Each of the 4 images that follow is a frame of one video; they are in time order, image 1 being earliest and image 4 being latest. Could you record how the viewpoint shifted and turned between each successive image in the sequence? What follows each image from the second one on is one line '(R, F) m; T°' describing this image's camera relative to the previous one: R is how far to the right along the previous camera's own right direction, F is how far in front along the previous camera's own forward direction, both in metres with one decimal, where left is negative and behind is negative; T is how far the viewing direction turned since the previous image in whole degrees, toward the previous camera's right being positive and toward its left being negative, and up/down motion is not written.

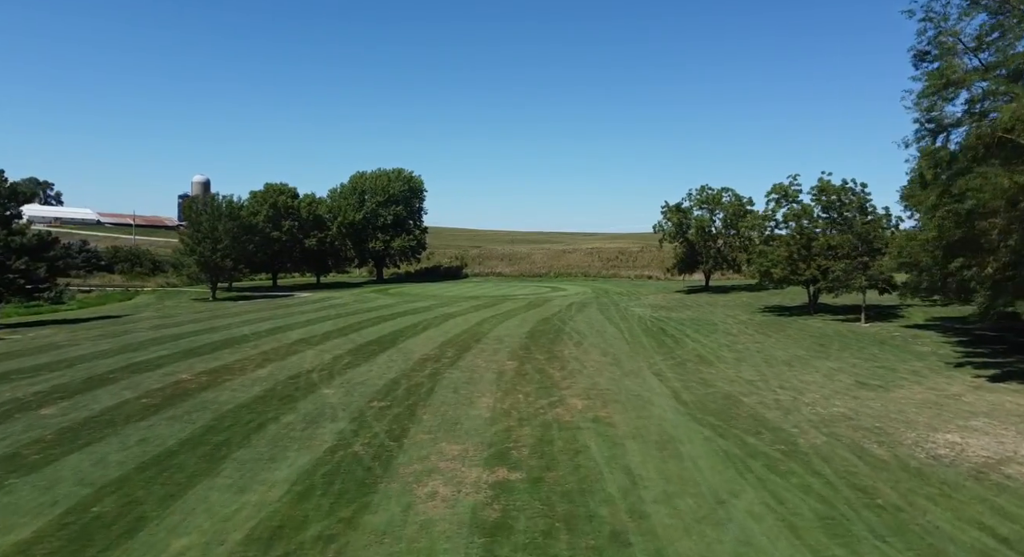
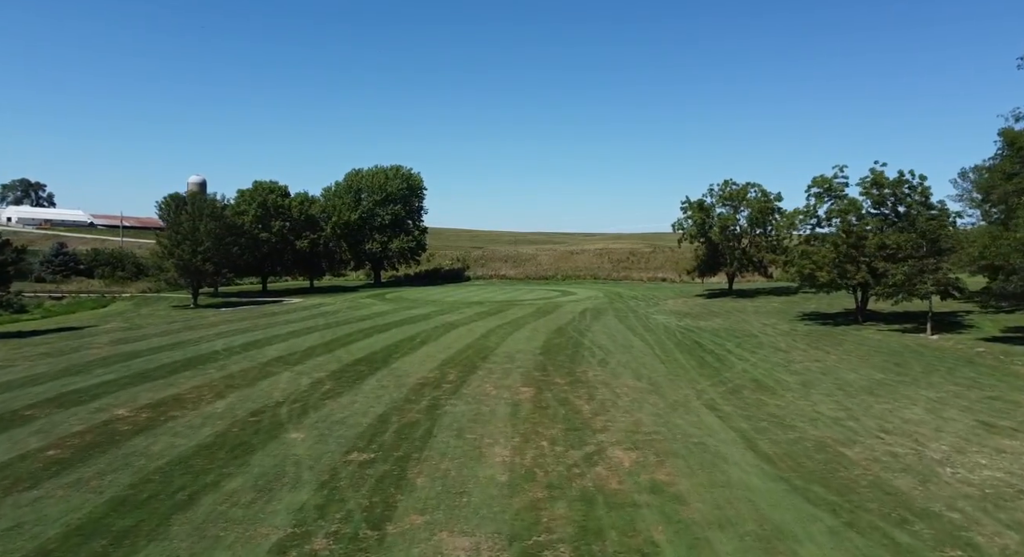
(-0.3, +3.0) m; 0°
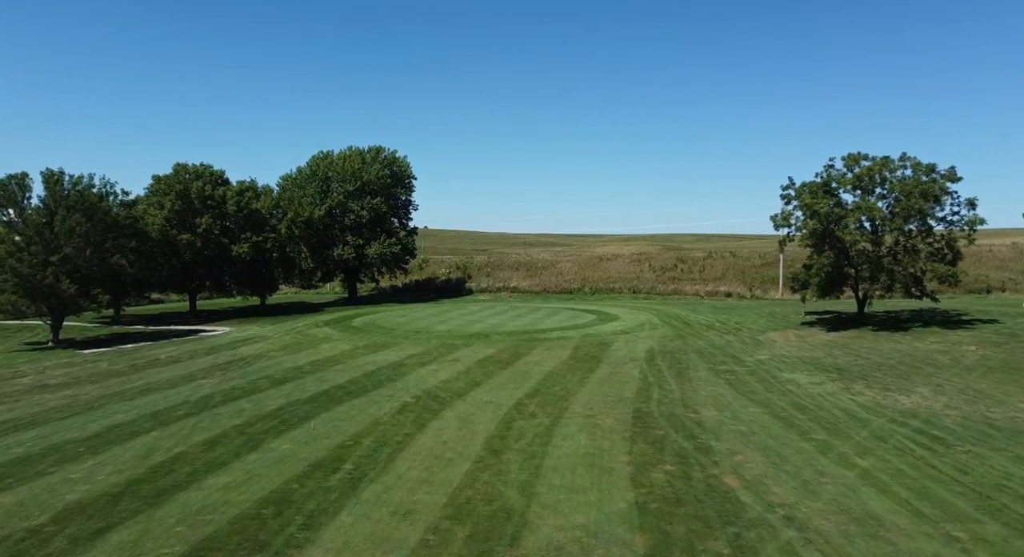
(-0.6, +11.9) m; 0°
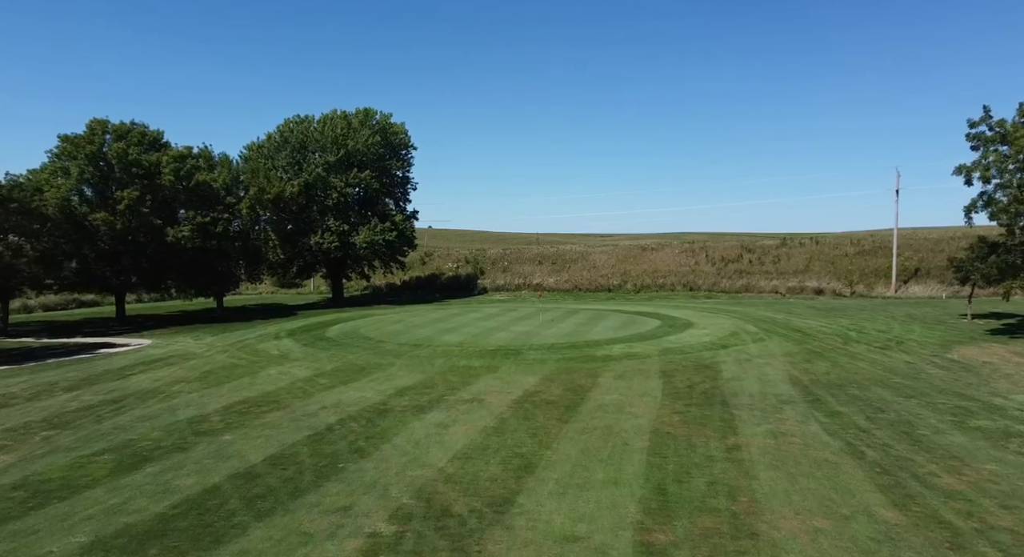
(-1.1, +8.4) m; 0°
